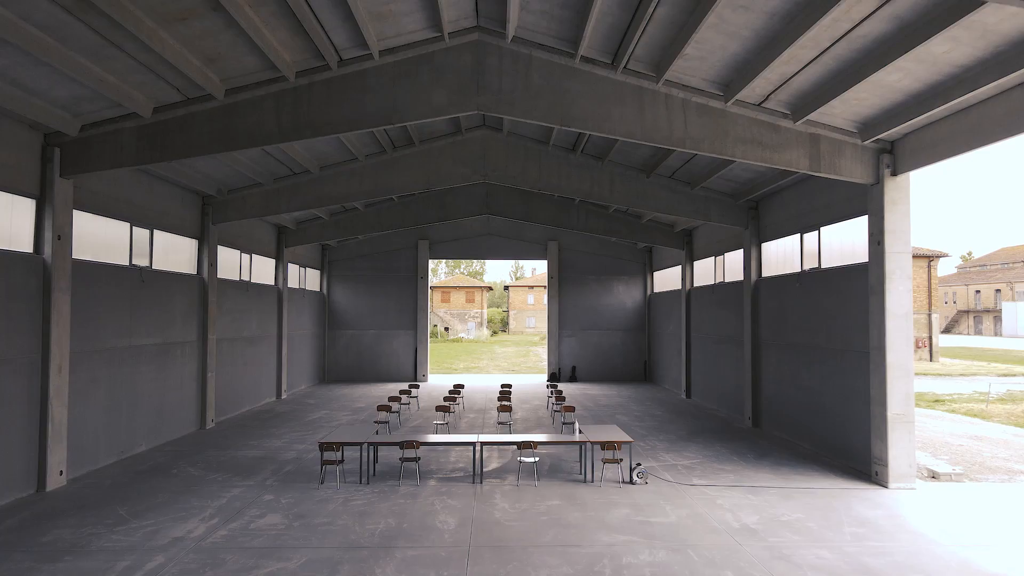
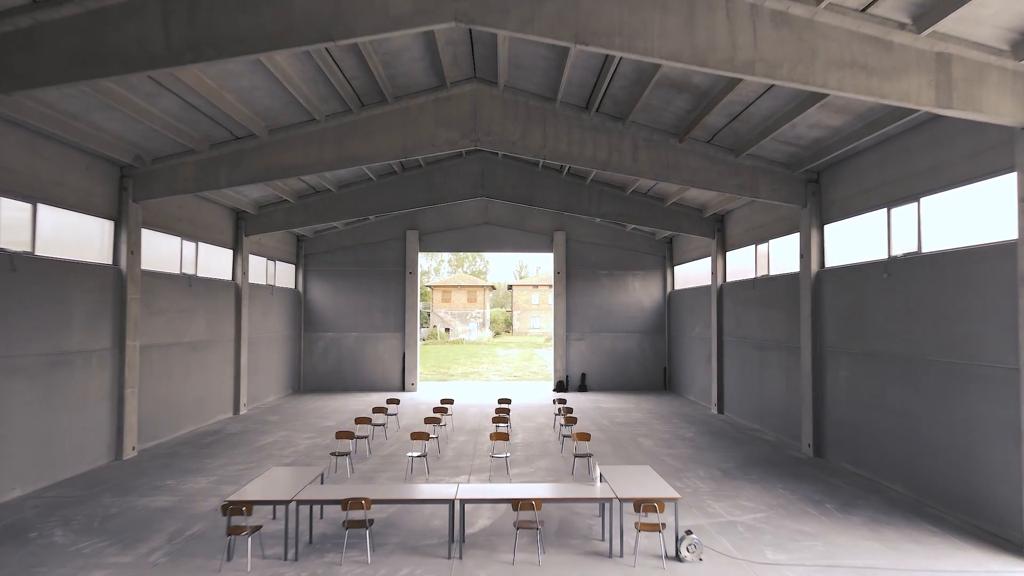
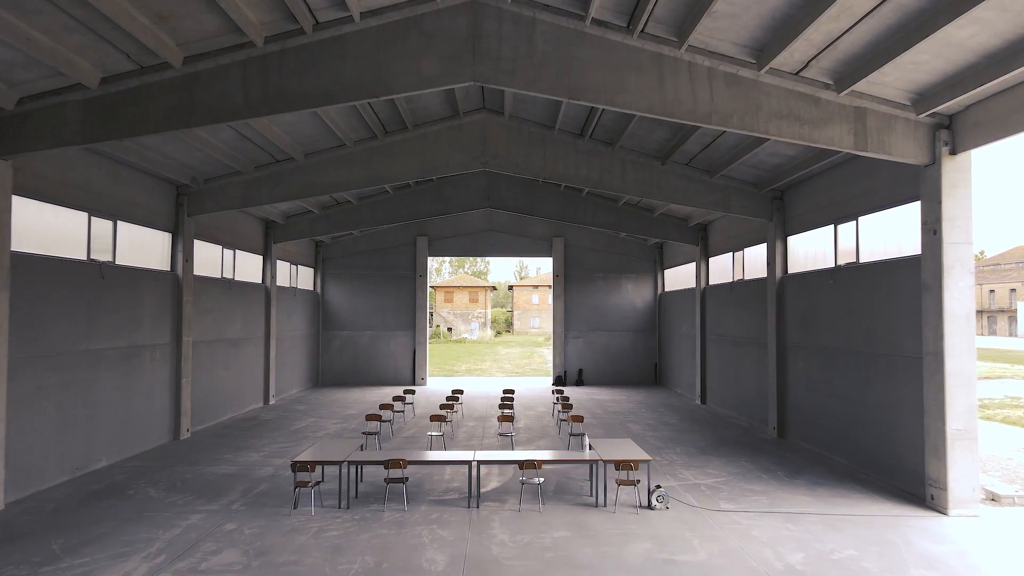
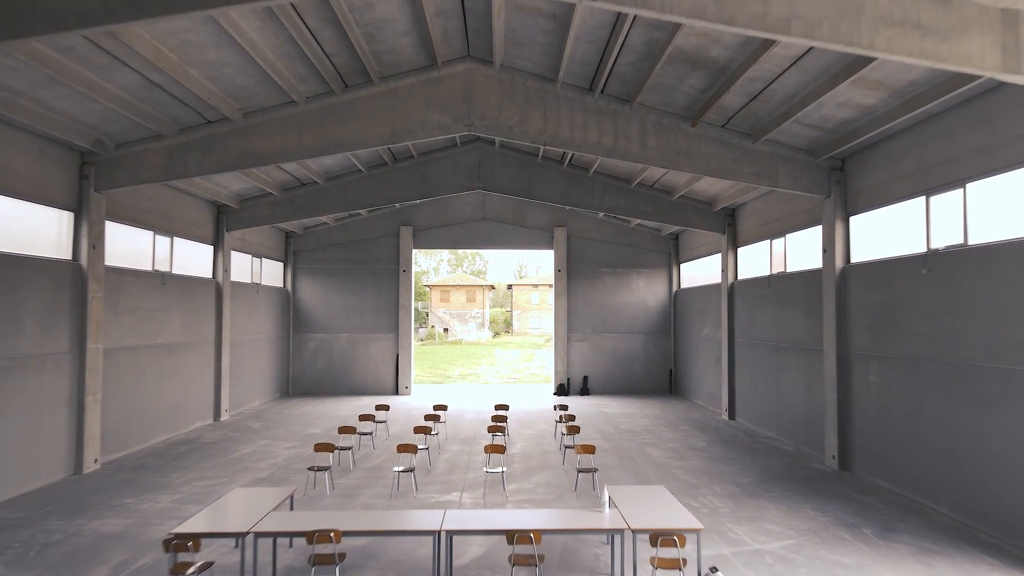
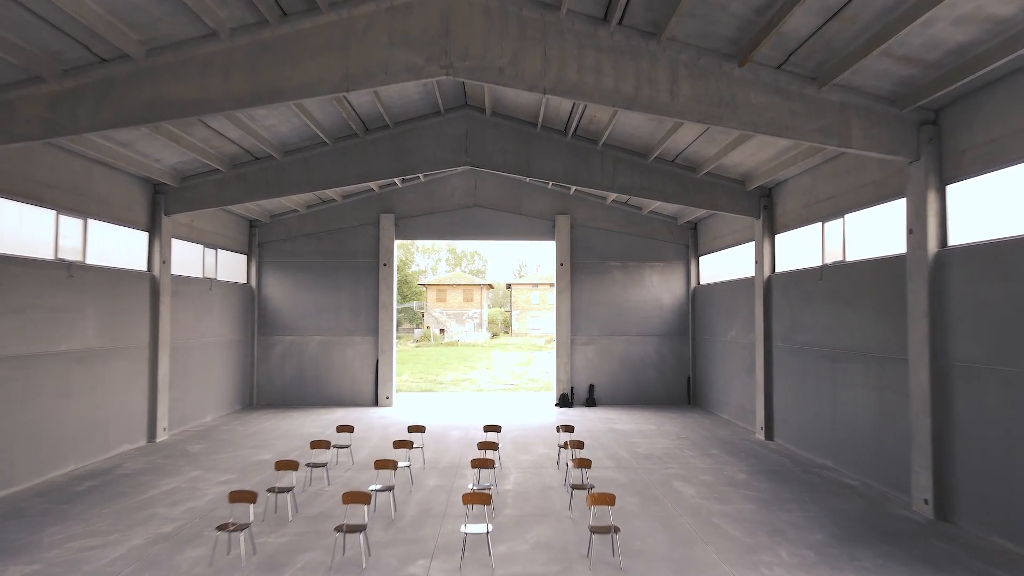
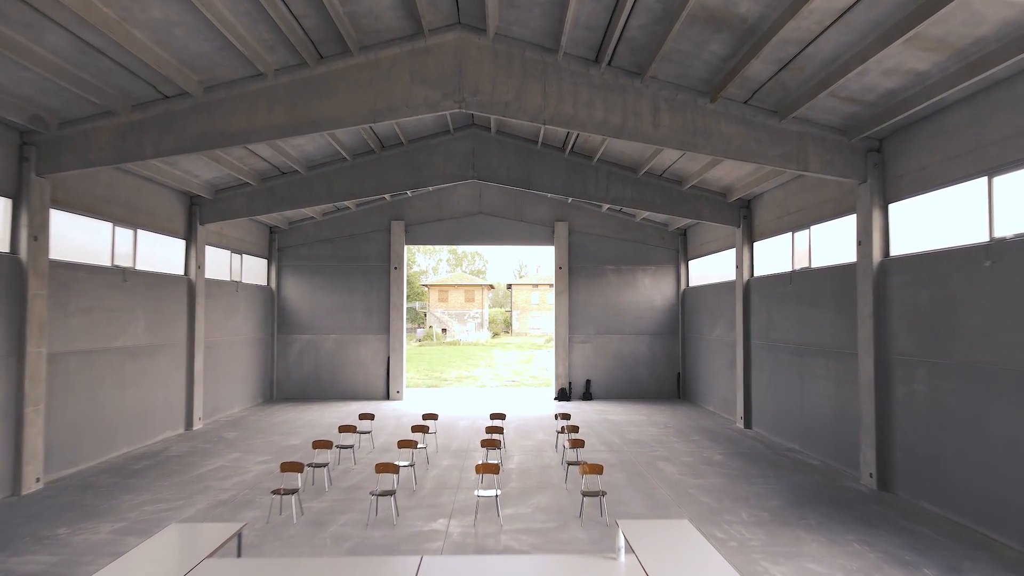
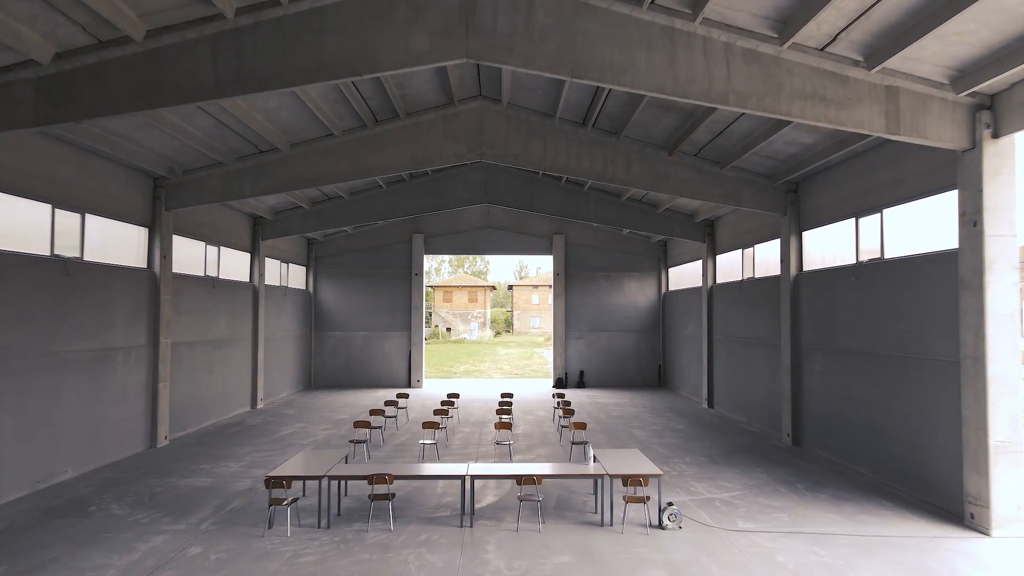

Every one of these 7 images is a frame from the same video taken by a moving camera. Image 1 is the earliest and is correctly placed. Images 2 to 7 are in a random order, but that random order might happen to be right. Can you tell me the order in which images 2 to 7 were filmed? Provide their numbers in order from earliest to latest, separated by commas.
3, 7, 2, 4, 6, 5
